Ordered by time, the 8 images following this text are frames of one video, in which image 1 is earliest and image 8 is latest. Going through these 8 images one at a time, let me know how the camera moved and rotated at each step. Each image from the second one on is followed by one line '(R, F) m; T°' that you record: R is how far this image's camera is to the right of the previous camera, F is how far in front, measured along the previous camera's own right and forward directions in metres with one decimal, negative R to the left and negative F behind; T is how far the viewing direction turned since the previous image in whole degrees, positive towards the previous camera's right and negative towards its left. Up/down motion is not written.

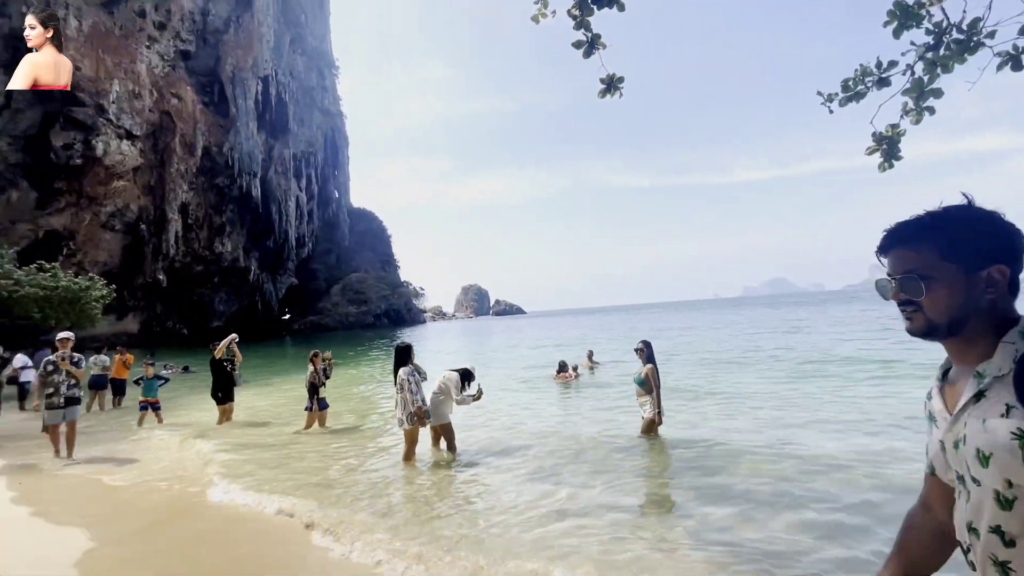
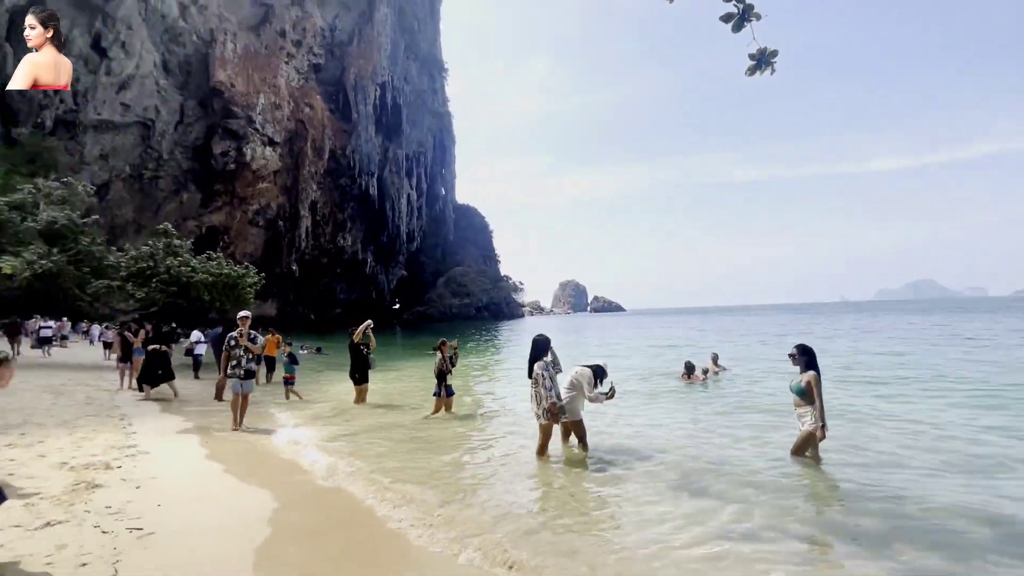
(-0.2, -0.5) m; -10°
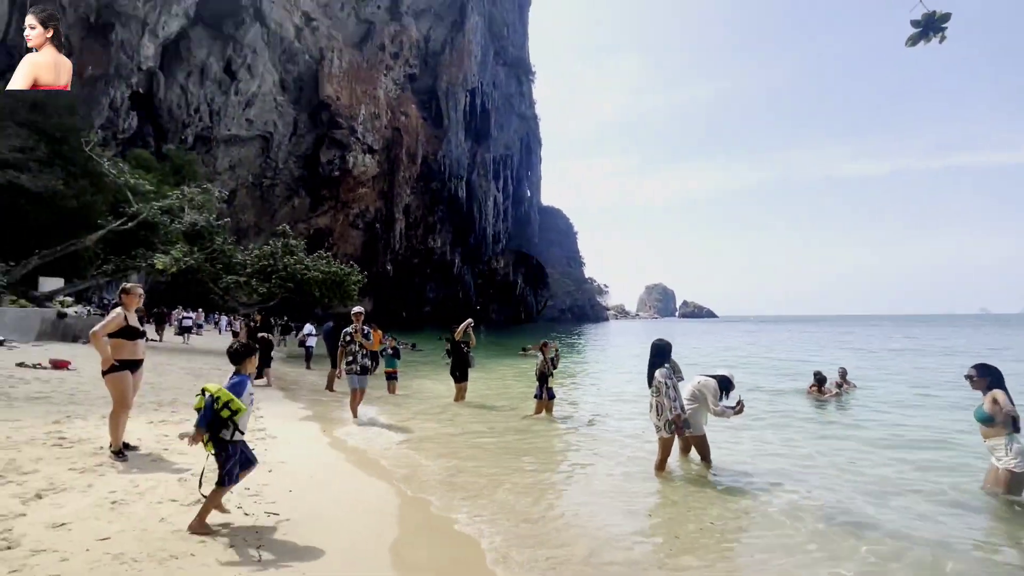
(-0.2, -0.2) m; -8°
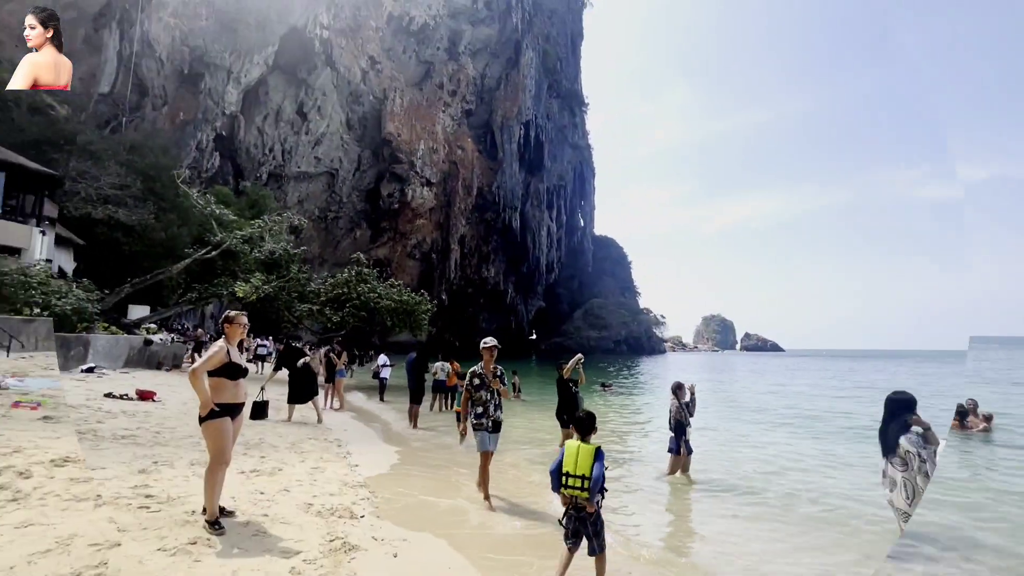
(-0.1, -0.1) m; -5°
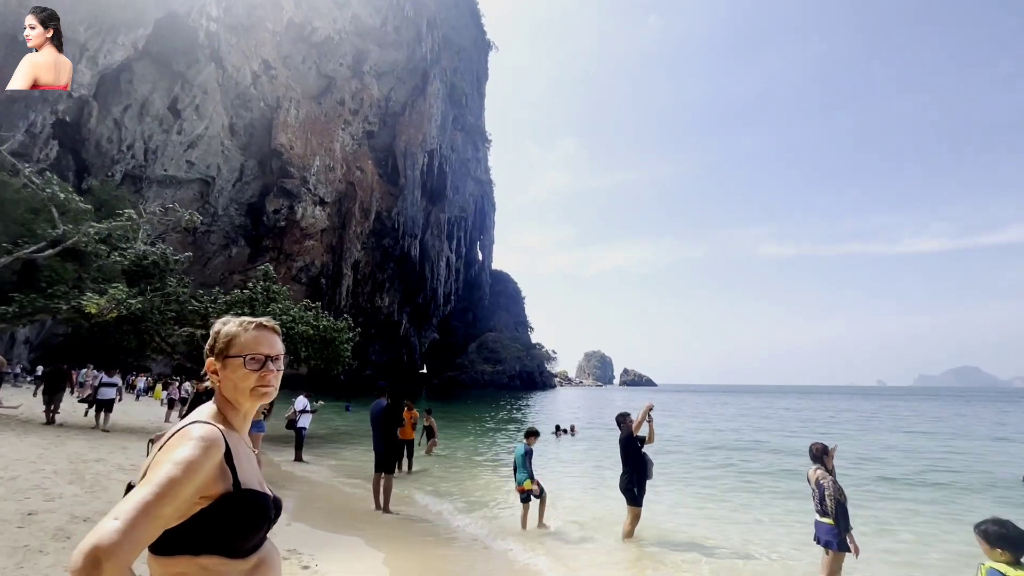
(-1.1, +1.7) m; +12°
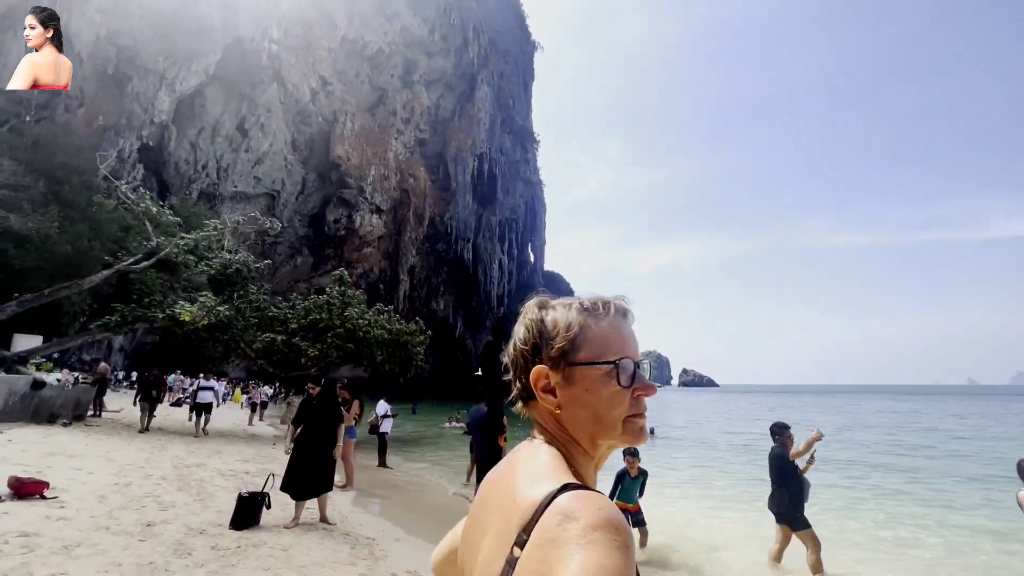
(-0.1, -0.3) m; -5°
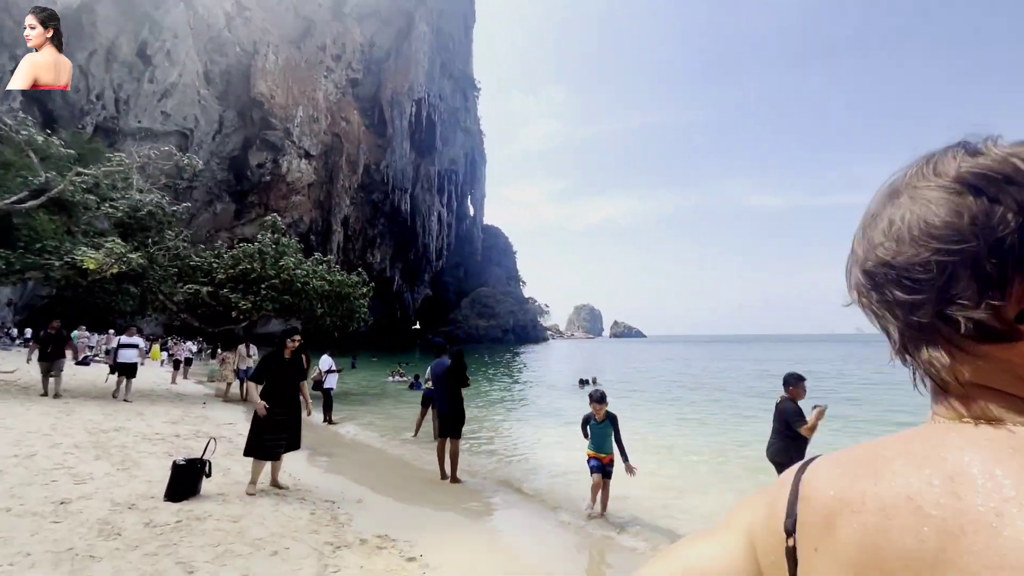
(-0.5, +0.8) m; +7°
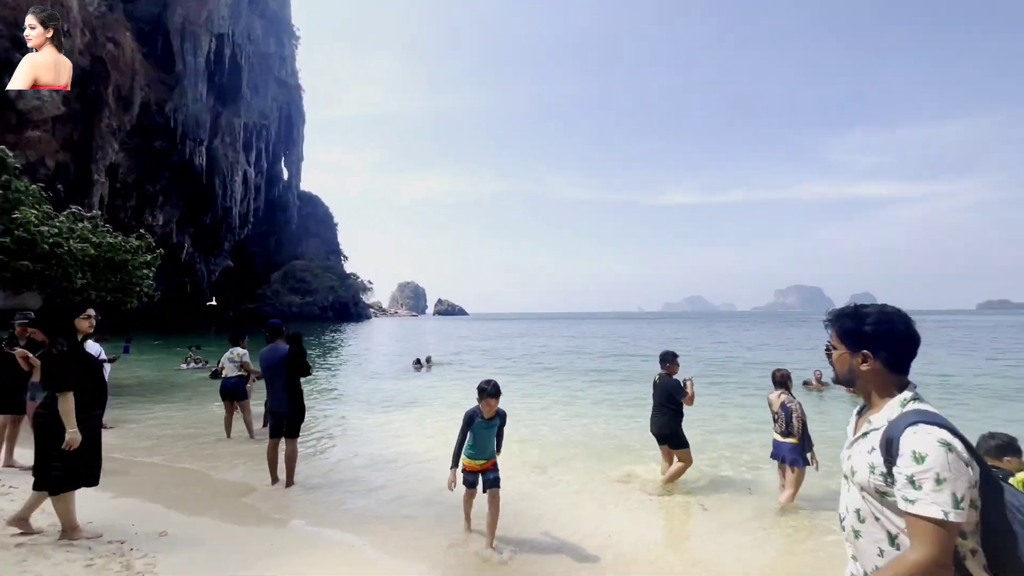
(-0.7, +1.9) m; +19°
